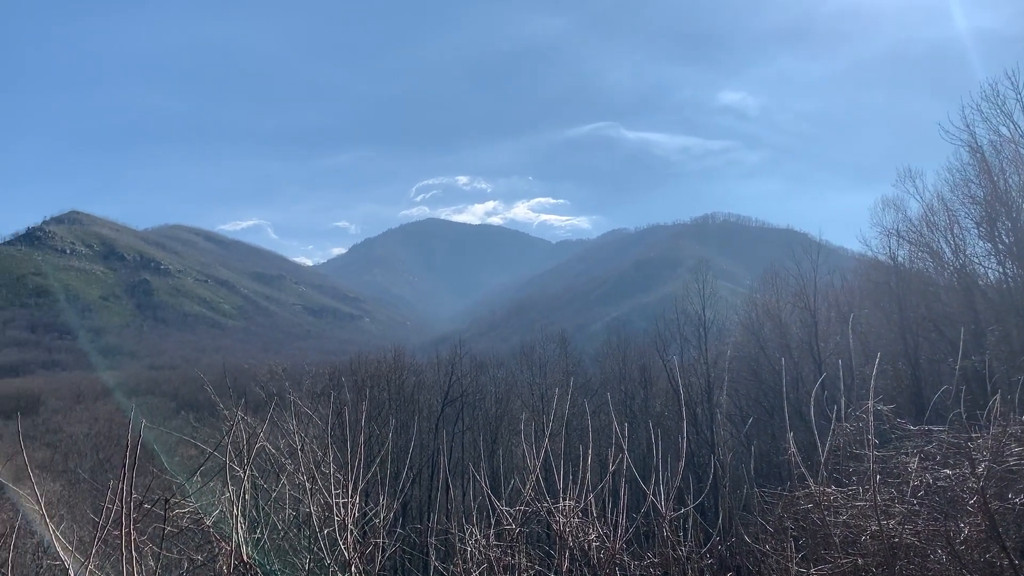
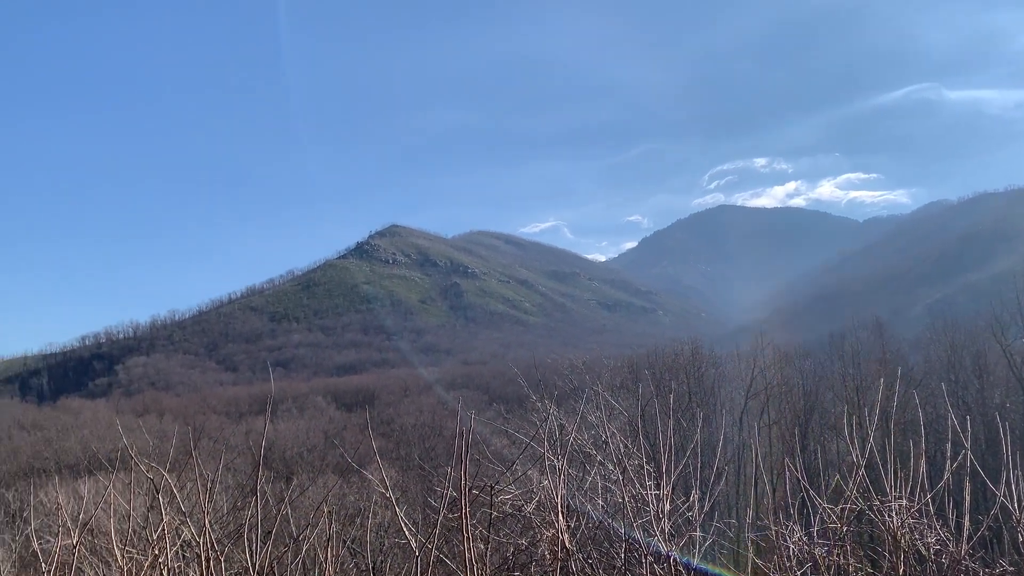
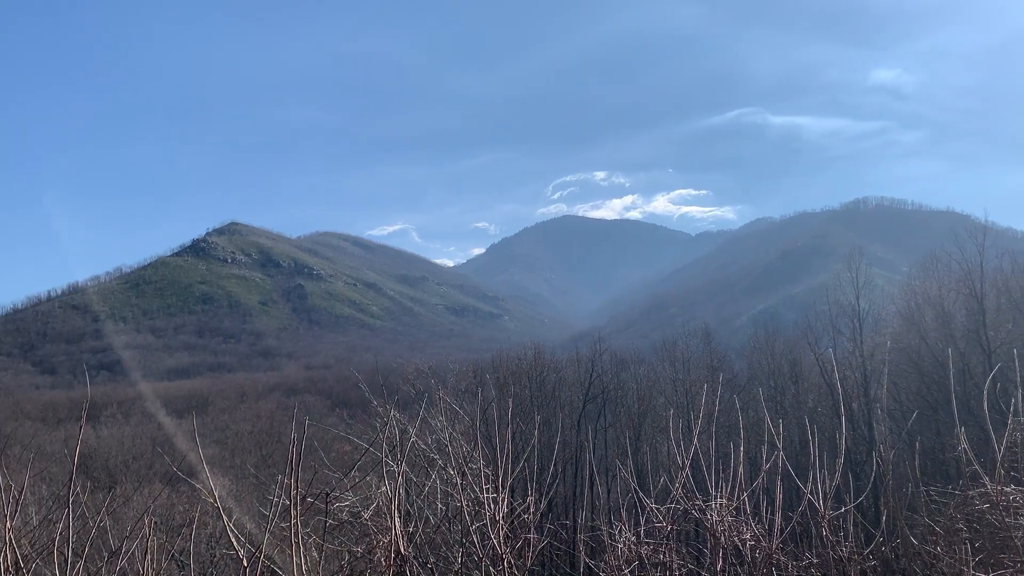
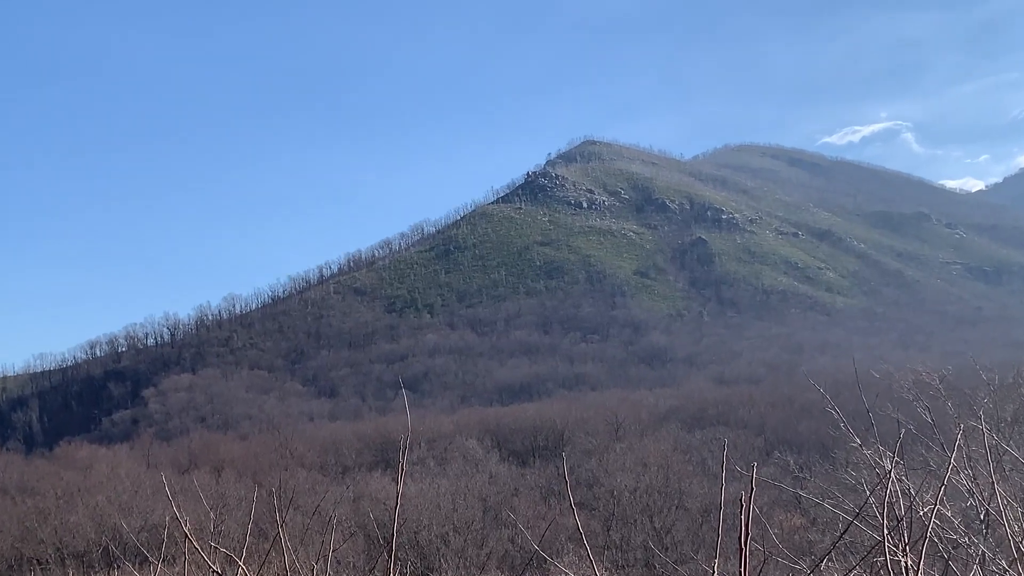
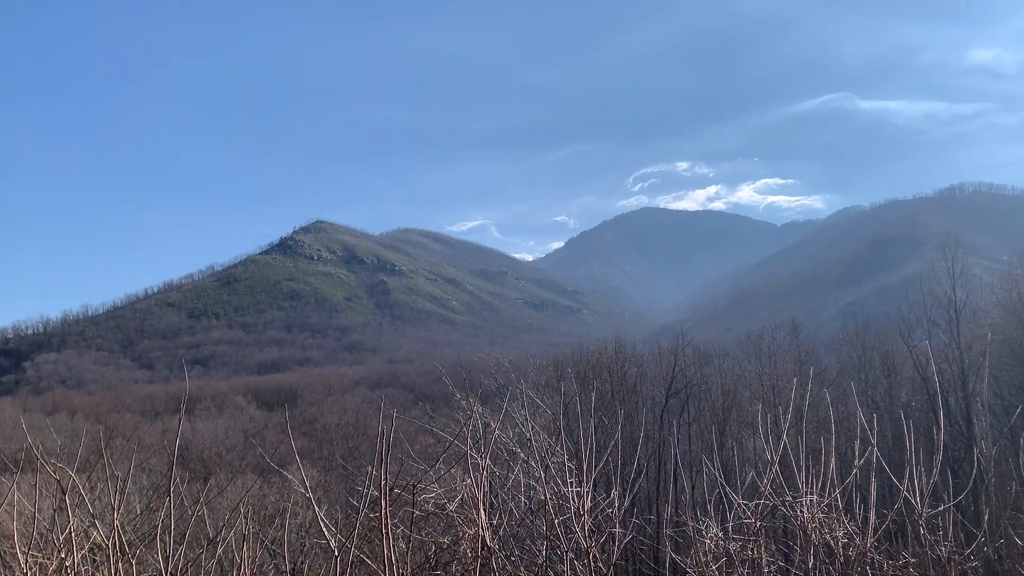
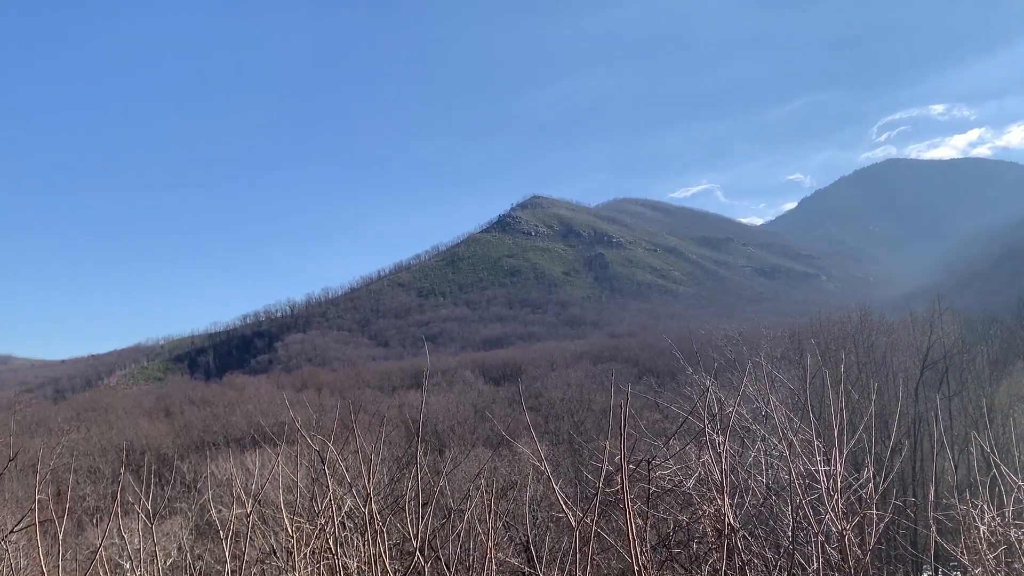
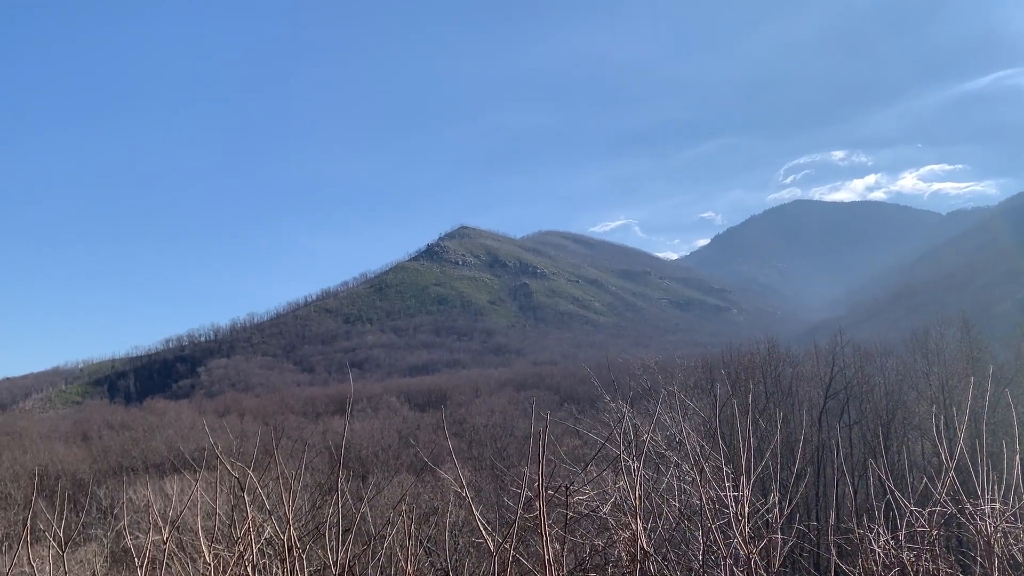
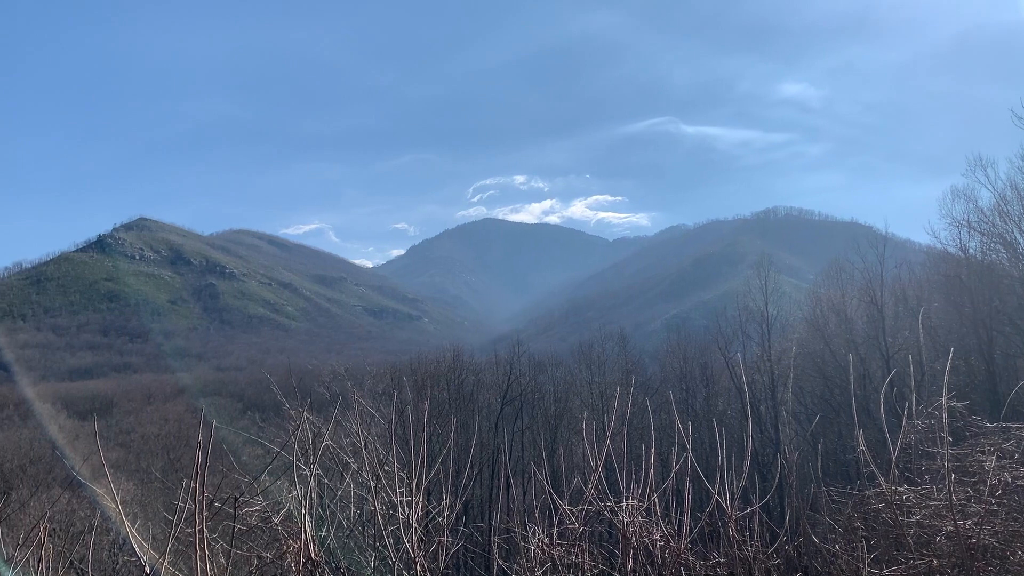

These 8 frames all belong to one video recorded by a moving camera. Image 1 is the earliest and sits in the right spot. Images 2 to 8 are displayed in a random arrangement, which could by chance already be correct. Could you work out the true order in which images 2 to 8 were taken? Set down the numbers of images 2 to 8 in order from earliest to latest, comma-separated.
8, 3, 5, 2, 7, 6, 4
